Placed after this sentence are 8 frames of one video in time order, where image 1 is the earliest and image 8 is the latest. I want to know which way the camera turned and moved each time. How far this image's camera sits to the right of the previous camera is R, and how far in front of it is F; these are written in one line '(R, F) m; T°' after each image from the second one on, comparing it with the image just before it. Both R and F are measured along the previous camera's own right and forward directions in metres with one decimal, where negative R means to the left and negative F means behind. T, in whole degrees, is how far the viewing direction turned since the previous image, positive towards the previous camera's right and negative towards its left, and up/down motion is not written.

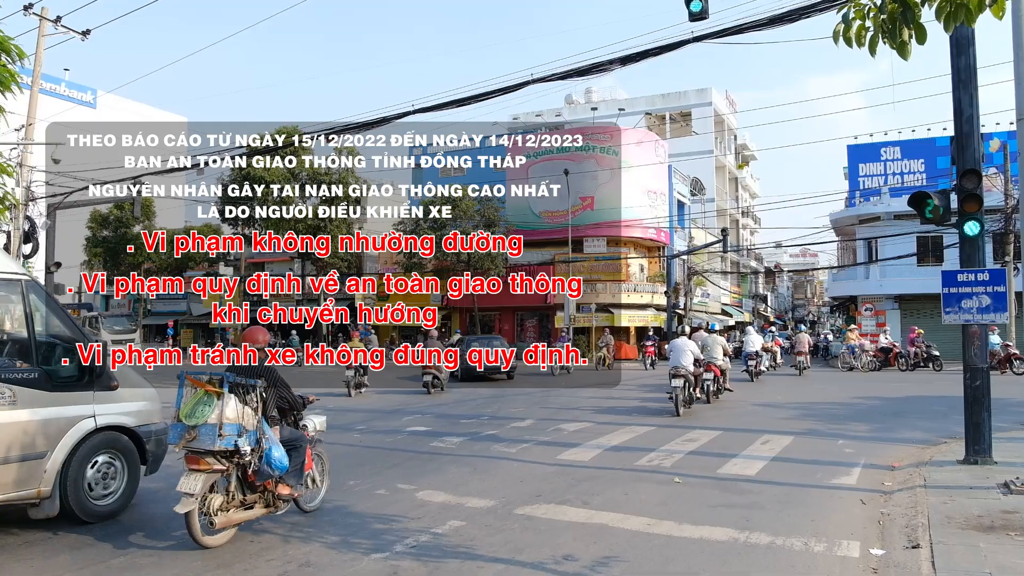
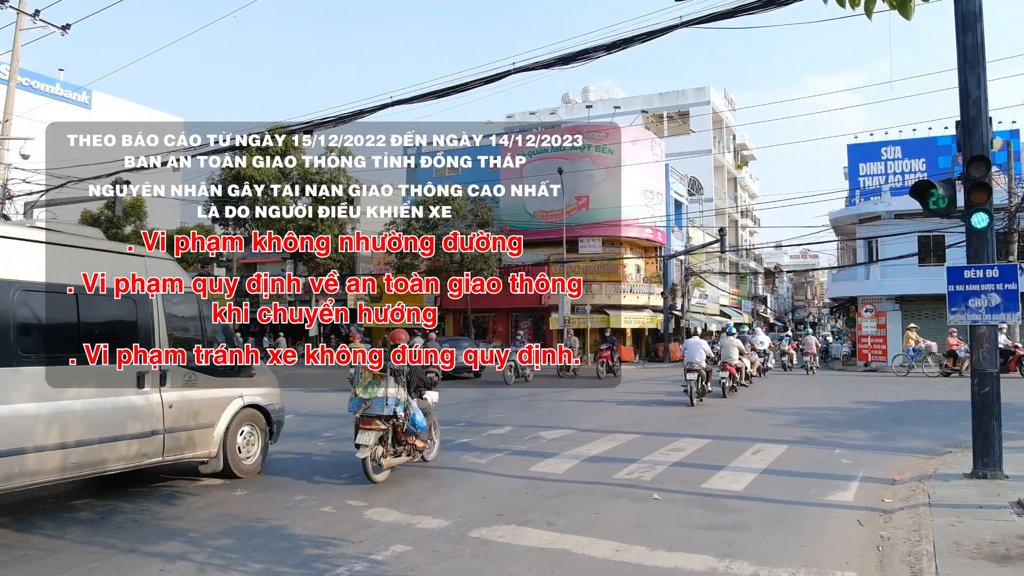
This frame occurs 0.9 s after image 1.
(+0.4, +0.7) m; 0°
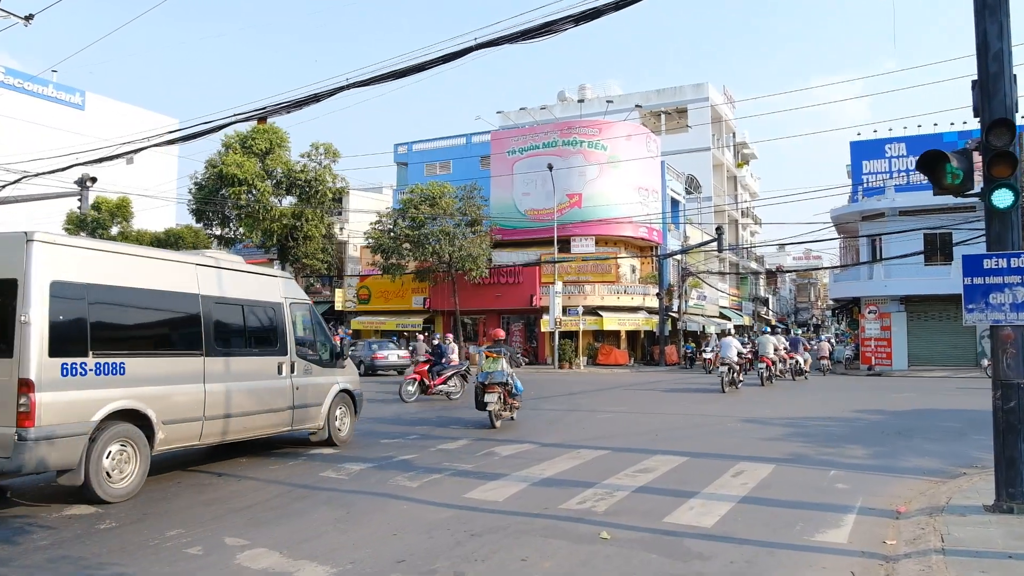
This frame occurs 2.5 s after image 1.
(+0.7, +1.2) m; 0°
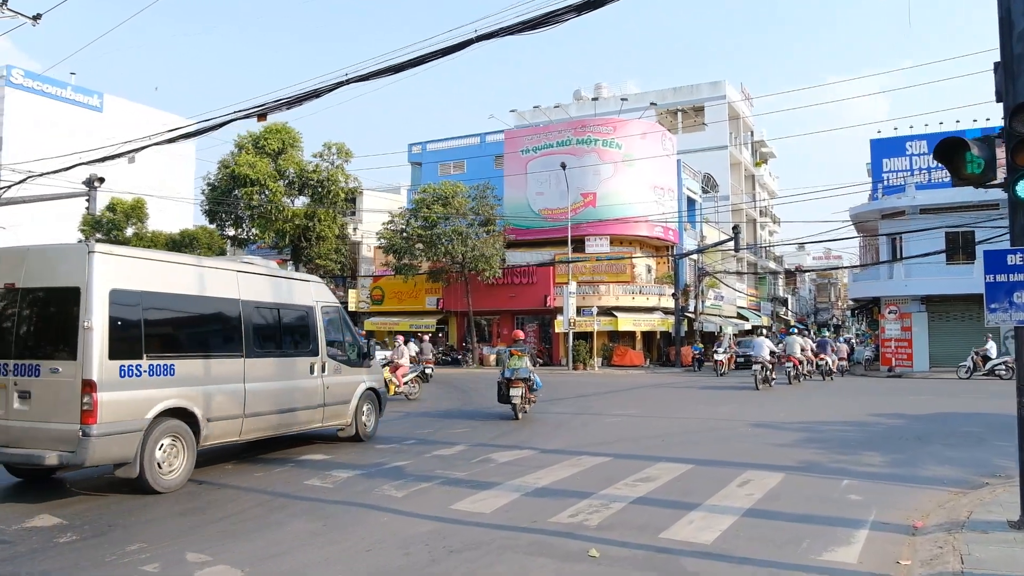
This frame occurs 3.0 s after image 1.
(+0.3, +0.4) m; -1°
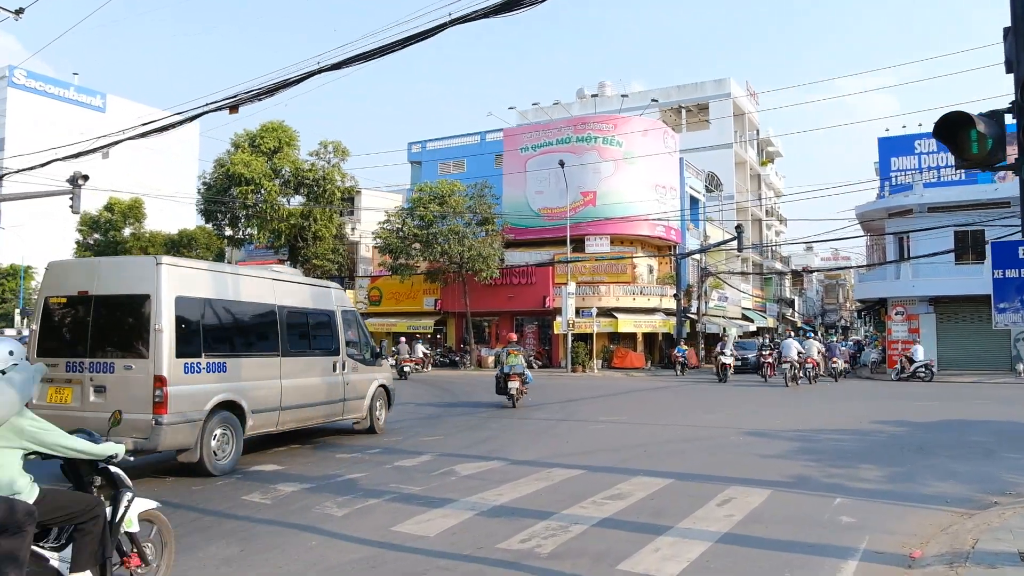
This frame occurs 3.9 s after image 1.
(+0.5, +0.7) m; -1°
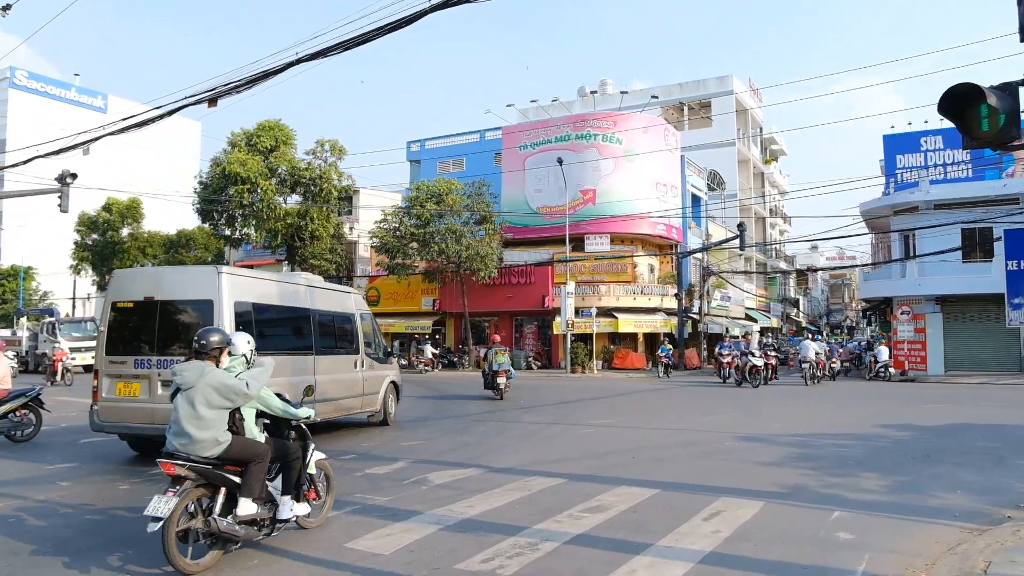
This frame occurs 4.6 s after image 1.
(+0.3, +0.5) m; 0°
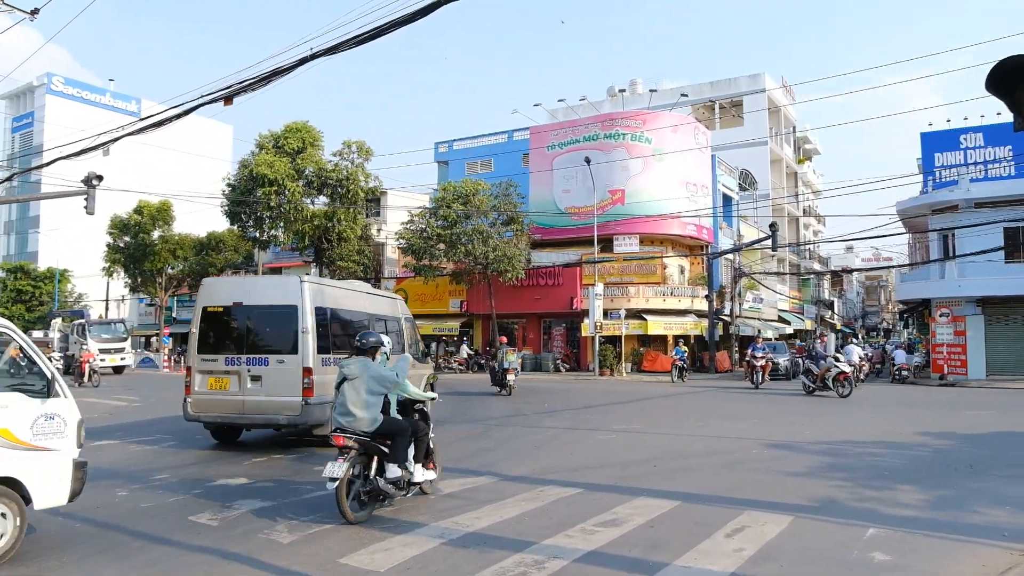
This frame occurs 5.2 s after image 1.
(+0.2, +0.3) m; -2°
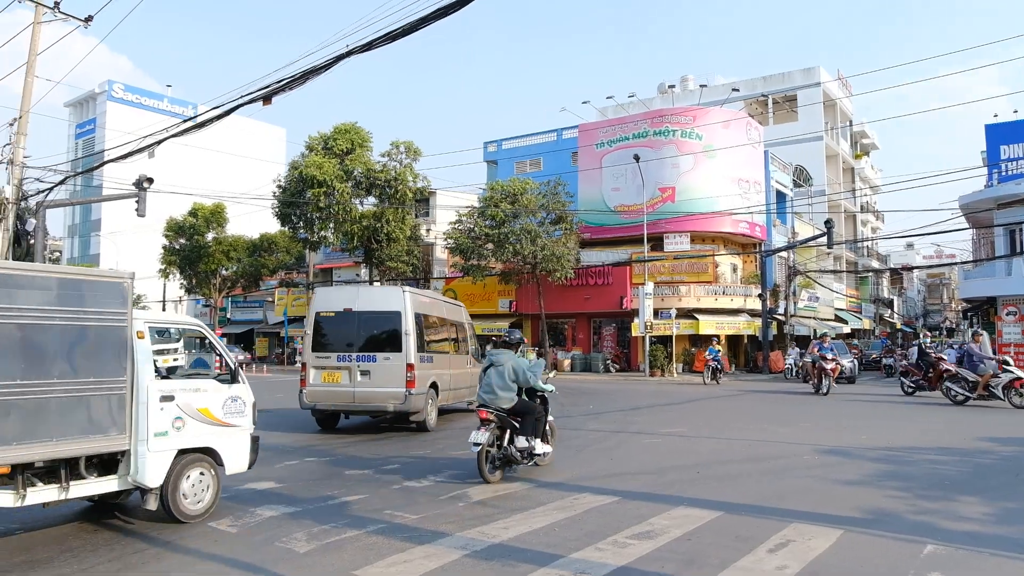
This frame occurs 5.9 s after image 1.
(+0.2, +0.3) m; -4°
